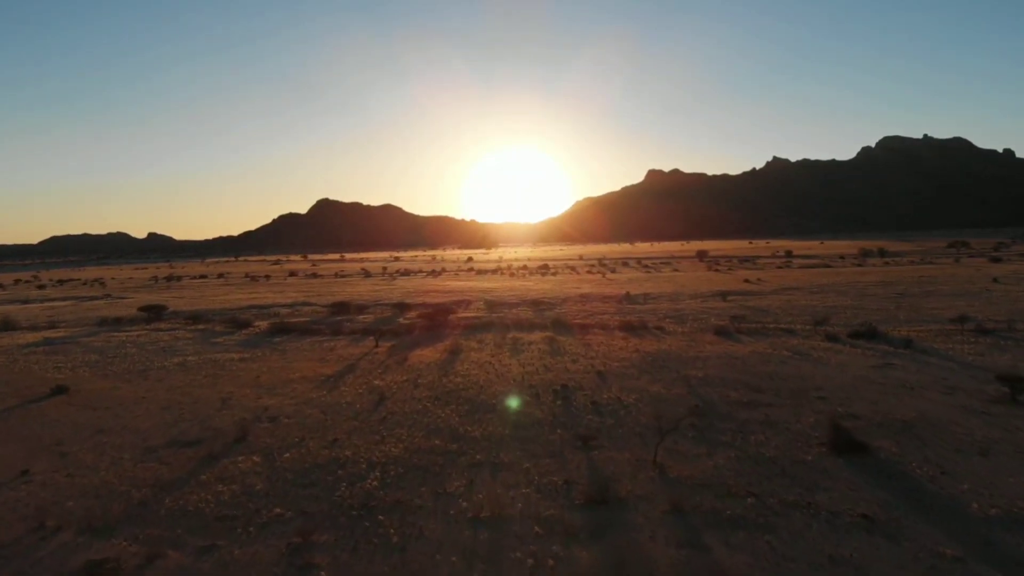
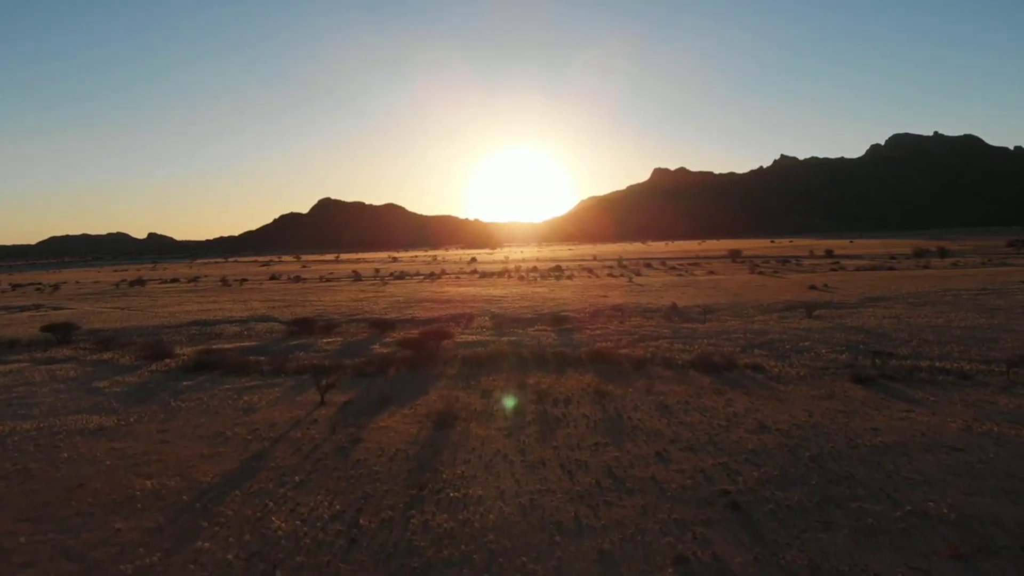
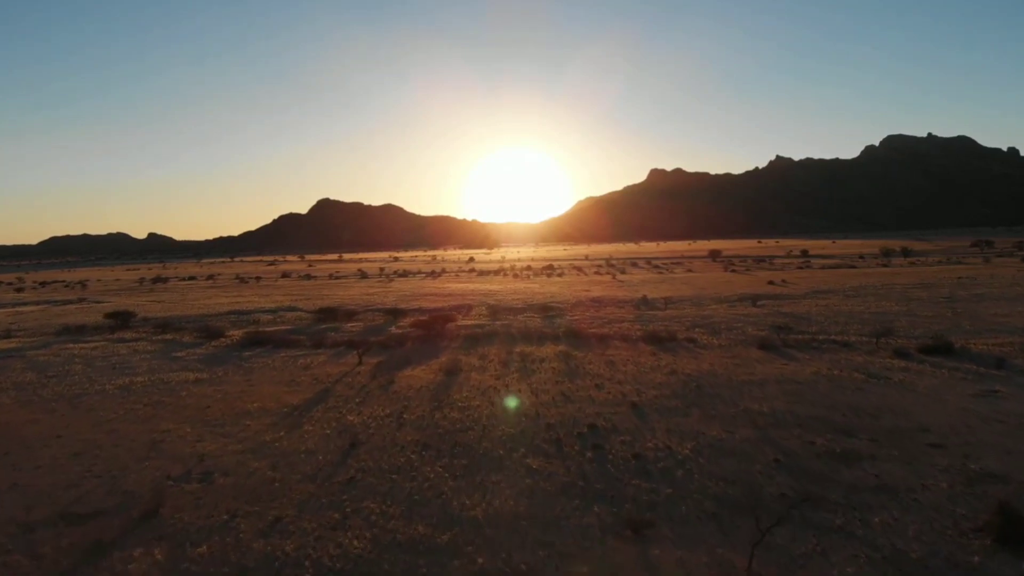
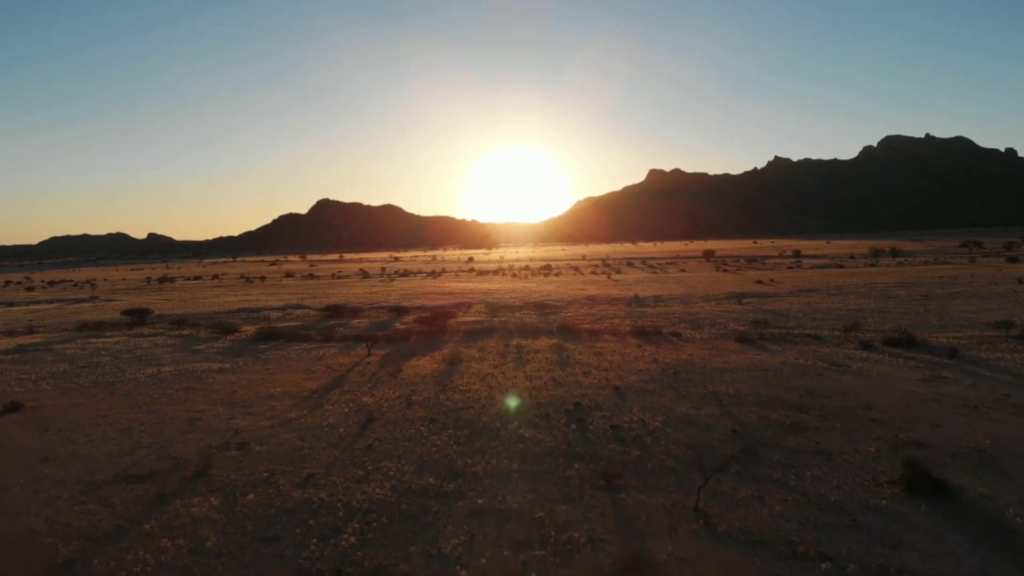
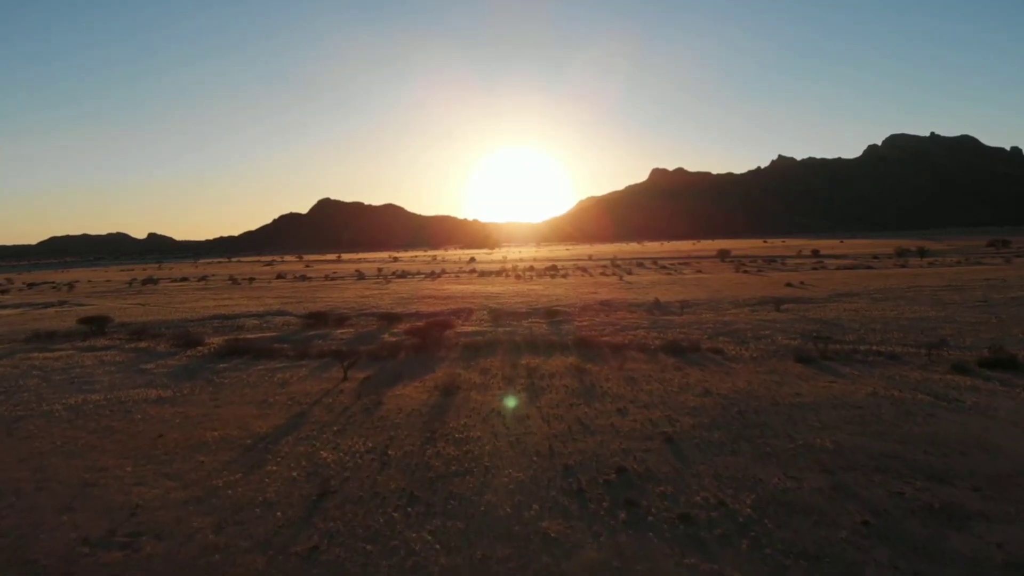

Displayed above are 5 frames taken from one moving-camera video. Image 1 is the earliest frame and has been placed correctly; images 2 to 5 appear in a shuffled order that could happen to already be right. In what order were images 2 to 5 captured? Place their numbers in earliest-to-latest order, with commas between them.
4, 3, 5, 2
